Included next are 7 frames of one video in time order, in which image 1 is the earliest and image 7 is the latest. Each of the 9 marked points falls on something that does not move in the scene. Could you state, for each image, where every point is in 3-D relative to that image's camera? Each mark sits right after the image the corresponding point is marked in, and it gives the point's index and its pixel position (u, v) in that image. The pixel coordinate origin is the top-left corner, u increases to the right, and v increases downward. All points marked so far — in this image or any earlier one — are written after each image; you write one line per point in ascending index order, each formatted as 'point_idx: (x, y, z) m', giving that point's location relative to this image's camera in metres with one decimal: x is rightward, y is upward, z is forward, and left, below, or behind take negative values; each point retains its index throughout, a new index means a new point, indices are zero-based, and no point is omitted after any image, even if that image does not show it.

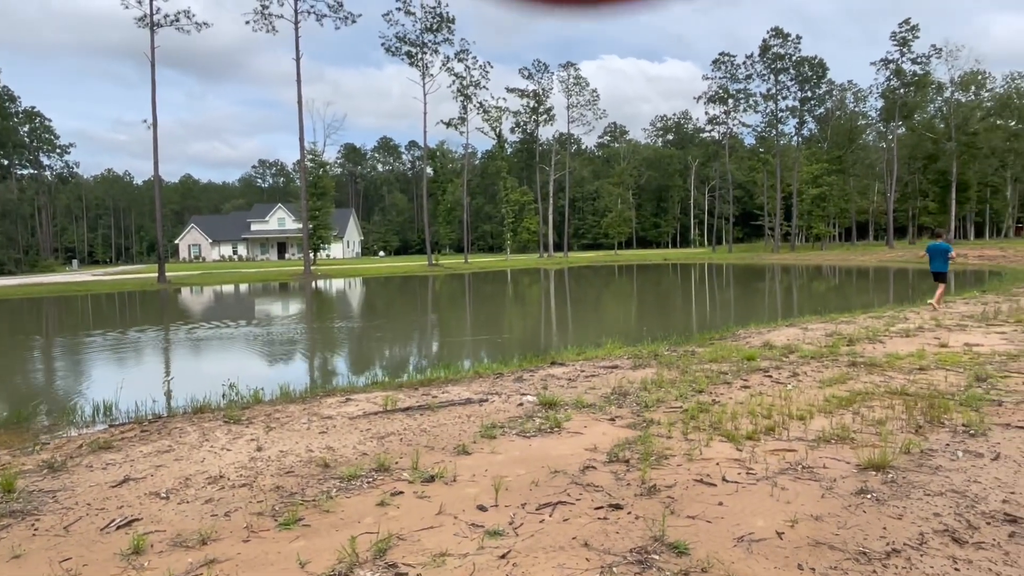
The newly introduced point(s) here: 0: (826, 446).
0: (+2.3, -1.2, +5.0) m
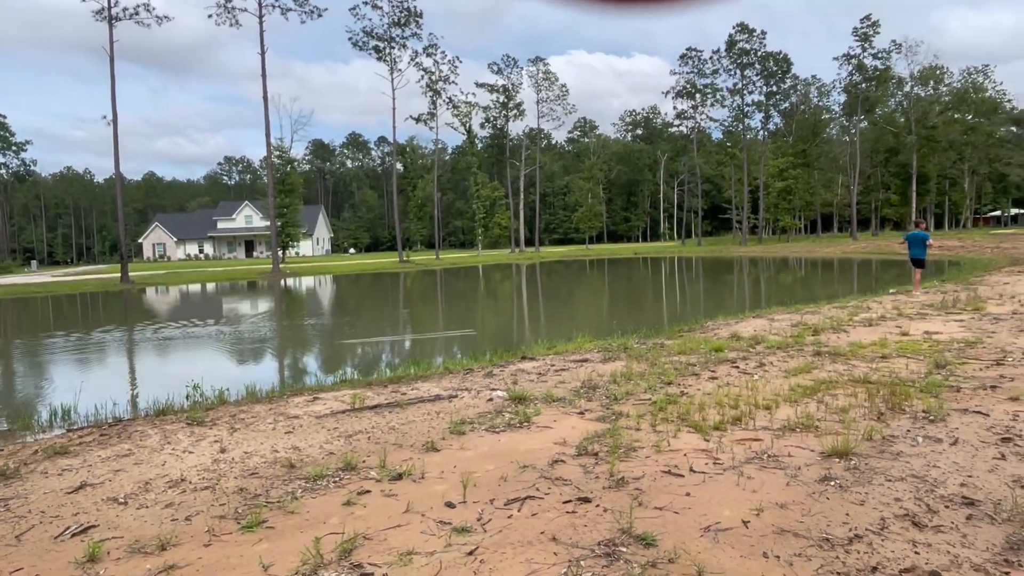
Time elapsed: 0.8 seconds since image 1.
0: (+2.1, -1.1, +5.1) m
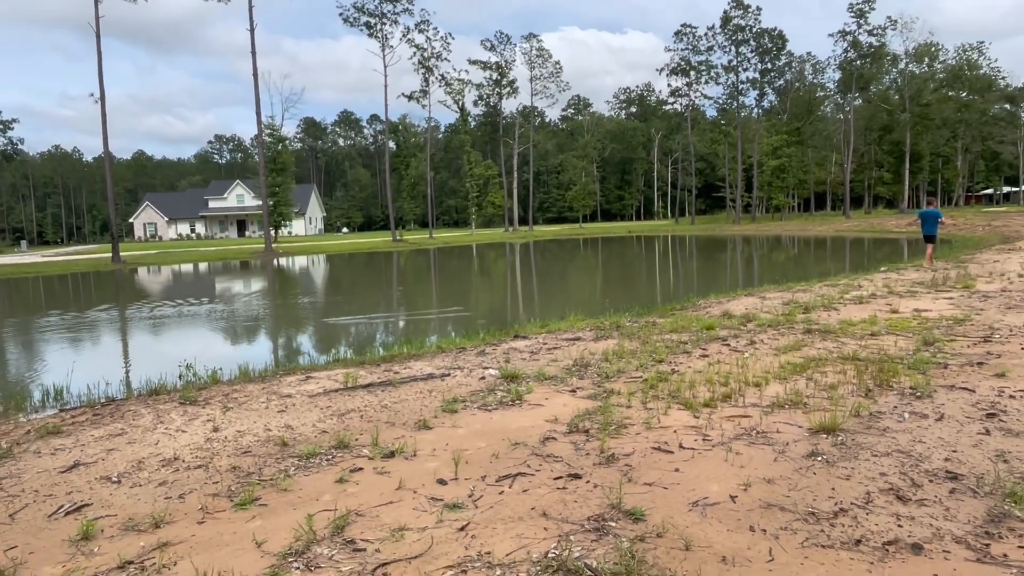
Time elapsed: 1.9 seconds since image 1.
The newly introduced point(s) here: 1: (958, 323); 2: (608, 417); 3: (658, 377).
0: (+2.1, -0.9, +5.2) m
1: (+5.8, -0.4, +8.8) m
2: (+0.7, -1.0, +5.1) m
3: (+1.4, -0.8, +6.3) m
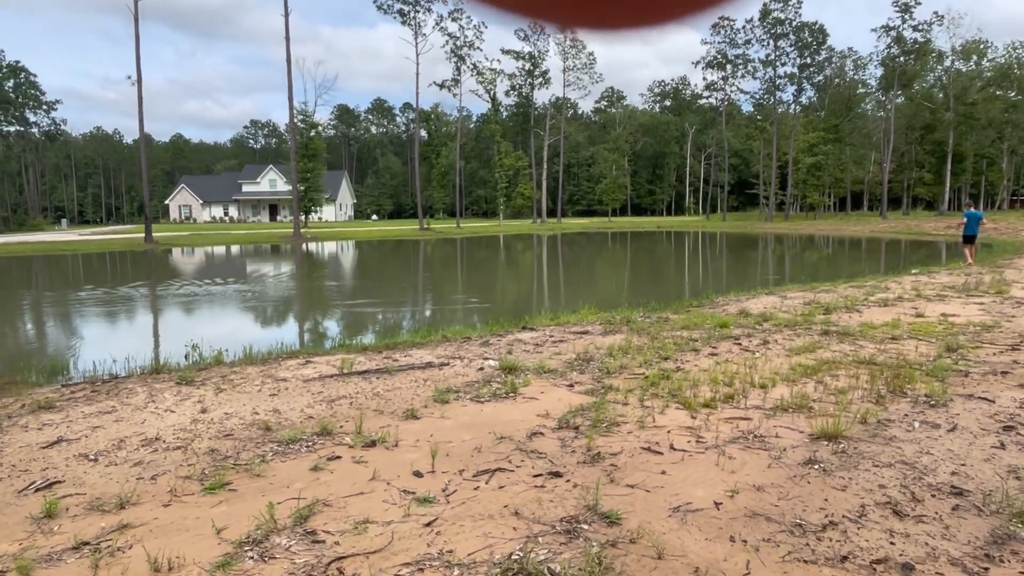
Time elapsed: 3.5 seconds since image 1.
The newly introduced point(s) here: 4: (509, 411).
0: (+2.0, -0.9, +4.9) m
1: (+5.9, -0.5, +8.4) m
2: (+0.6, -0.9, +4.9) m
3: (+1.3, -0.8, +6.1) m
4: (0.0, -0.9, +5.1) m
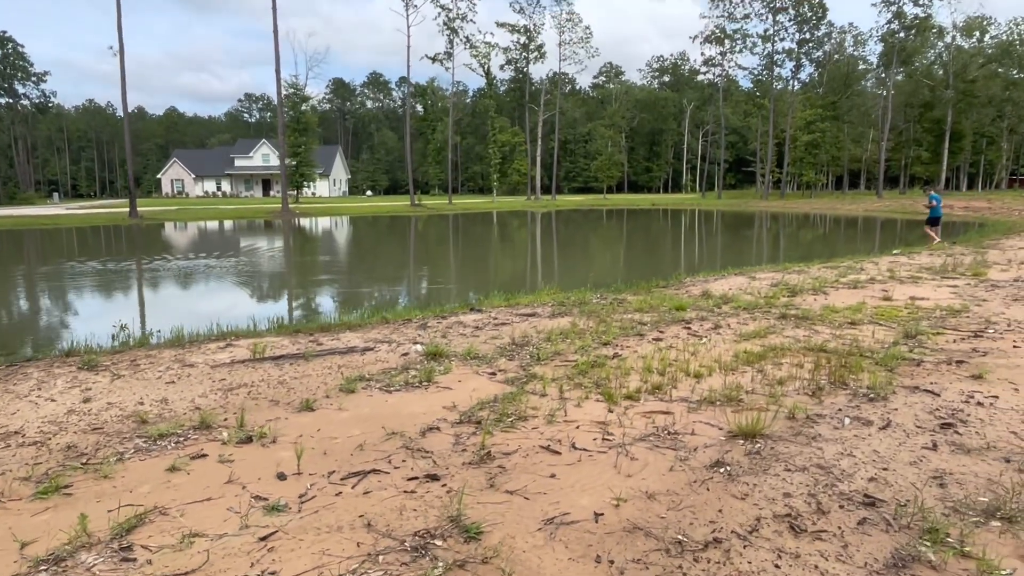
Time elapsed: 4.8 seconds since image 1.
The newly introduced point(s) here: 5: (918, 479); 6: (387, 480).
0: (+1.3, -0.8, +4.6) m
1: (+5.3, -0.3, +8.0) m
2: (0.0, -0.8, +4.6) m
3: (+0.7, -0.6, +5.8) m
4: (-0.7, -0.8, +4.7) m
5: (+2.1, -1.0, +3.5) m
6: (-0.6, -1.0, +3.4) m
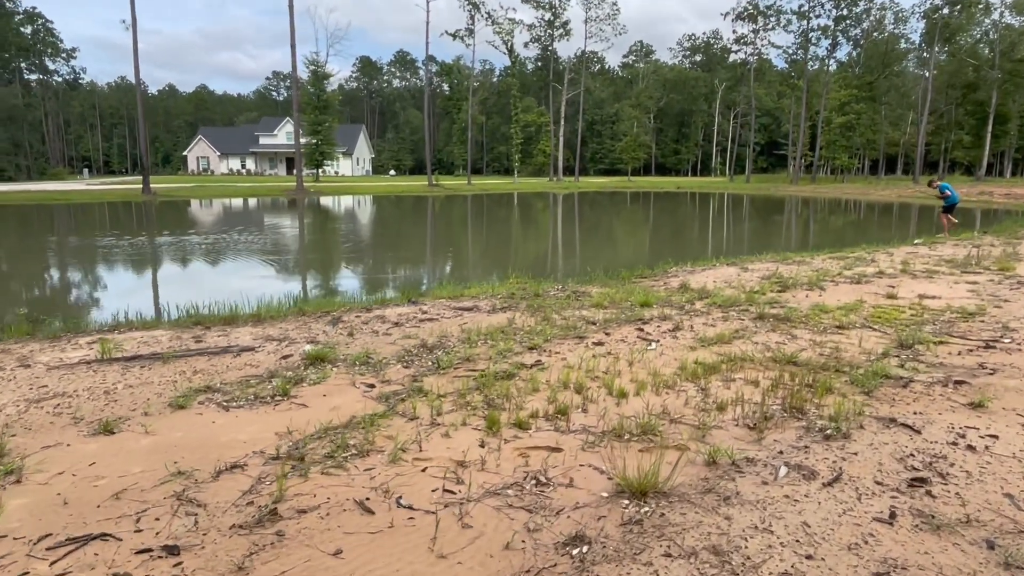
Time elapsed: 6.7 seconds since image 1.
0: (+0.5, -0.8, +3.5) m
1: (+4.6, -0.3, +6.8) m
2: (-0.8, -0.8, +3.6) m
3: (-0.1, -0.6, +4.8) m
4: (-1.5, -0.8, +3.8) m
5: (+1.2, -1.0, +2.4) m
6: (-1.5, -1.0, +2.5) m
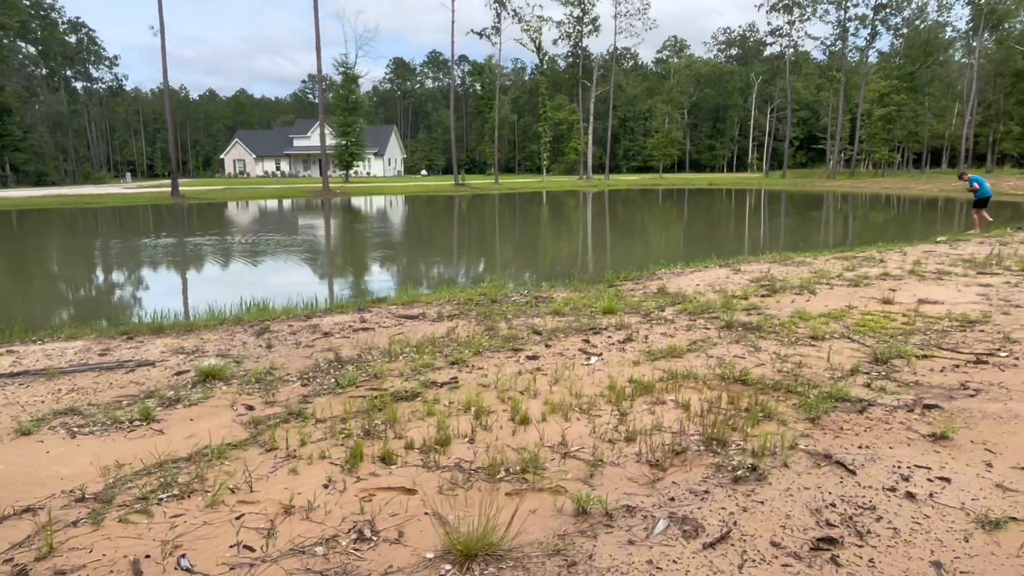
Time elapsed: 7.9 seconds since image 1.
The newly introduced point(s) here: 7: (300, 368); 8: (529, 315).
0: (-0.2, -0.9, +3.0) m
1: (+4.1, -0.3, +6.1) m
2: (-1.5, -0.9, +3.2) m
3: (-0.7, -0.7, +4.3) m
4: (-2.2, -0.8, +3.4) m
5: (+0.5, -1.1, +1.9) m
6: (-2.2, -1.1, +2.1) m
7: (-1.5, -0.6, +4.9) m
8: (+0.2, -0.3, +6.5) m
